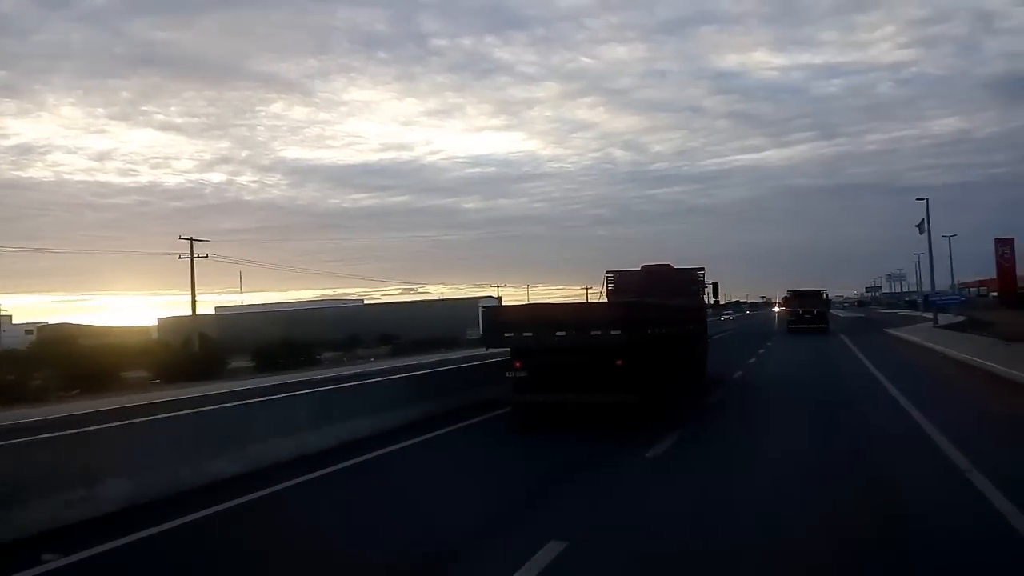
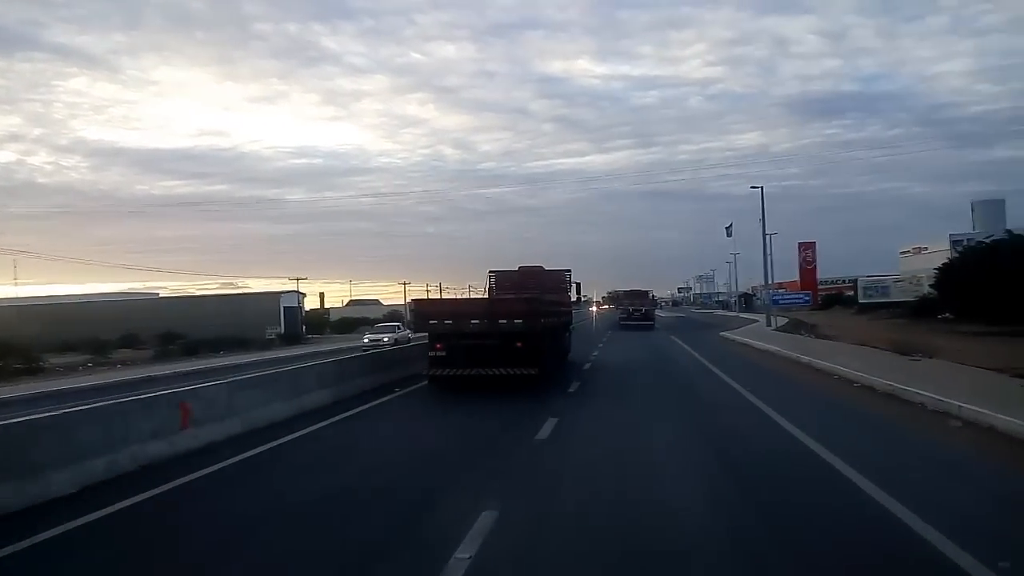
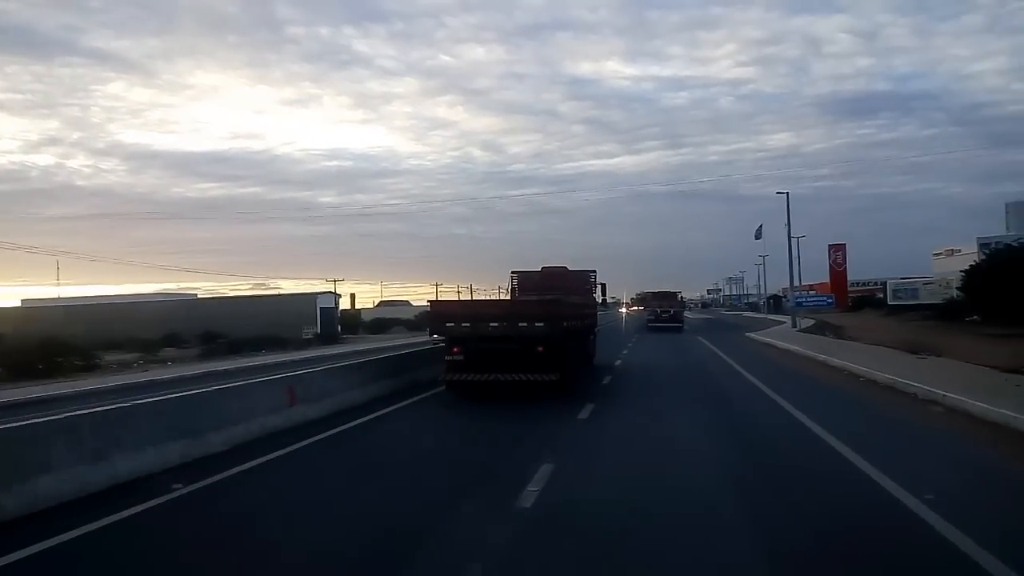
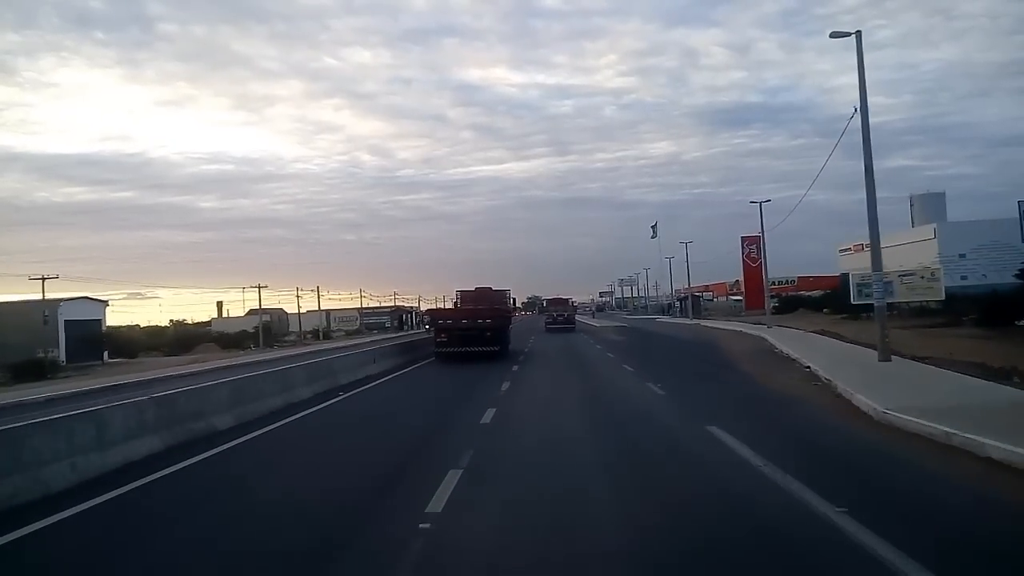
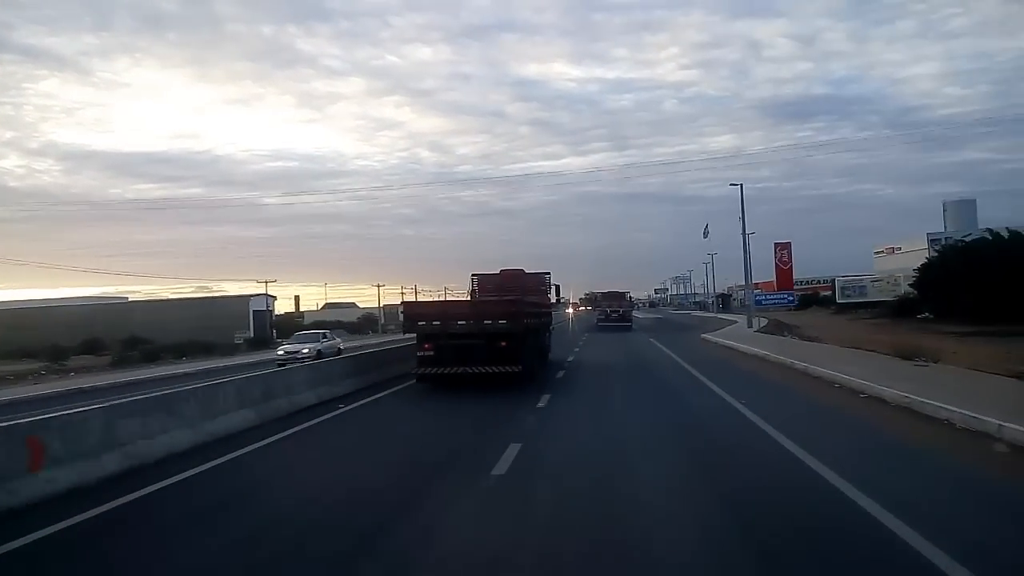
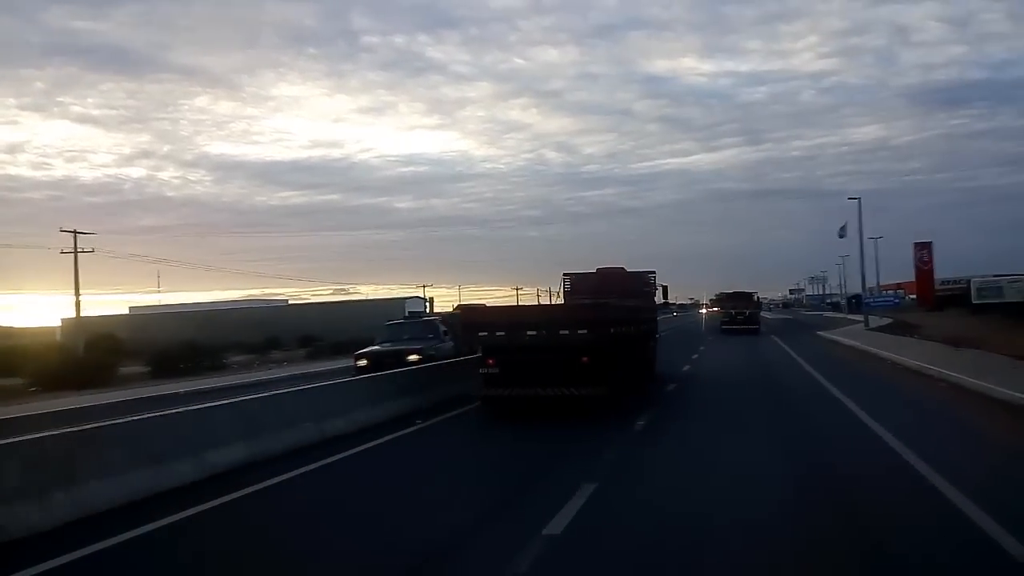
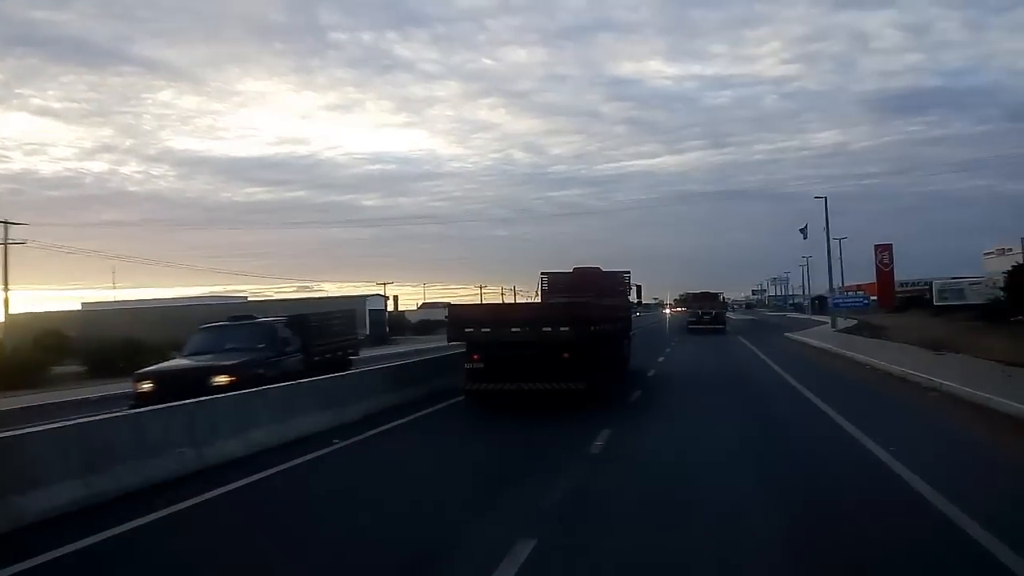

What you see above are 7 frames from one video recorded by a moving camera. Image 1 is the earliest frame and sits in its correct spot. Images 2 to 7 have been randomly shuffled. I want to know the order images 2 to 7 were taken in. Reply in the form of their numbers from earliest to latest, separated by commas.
6, 7, 3, 2, 5, 4
